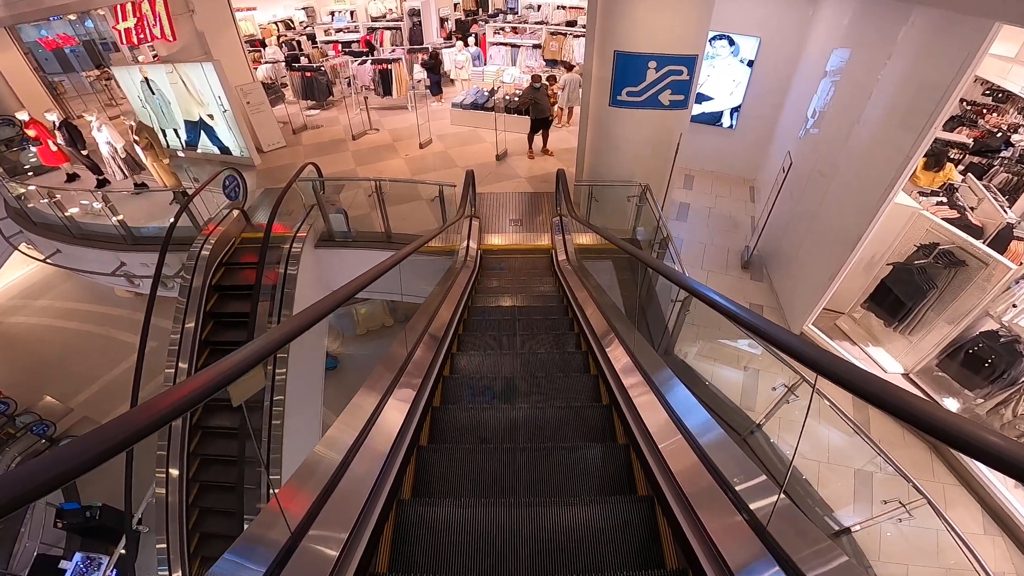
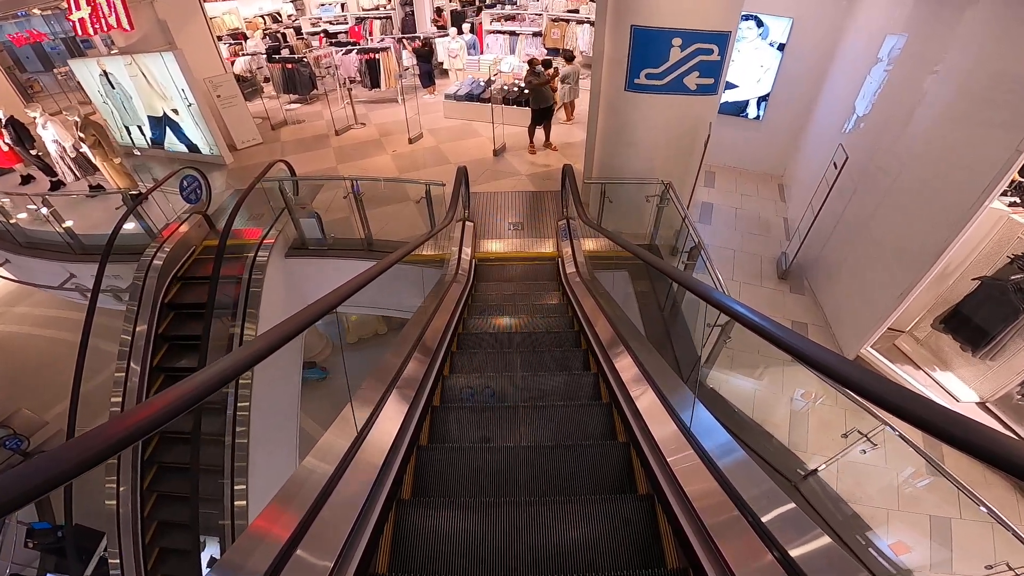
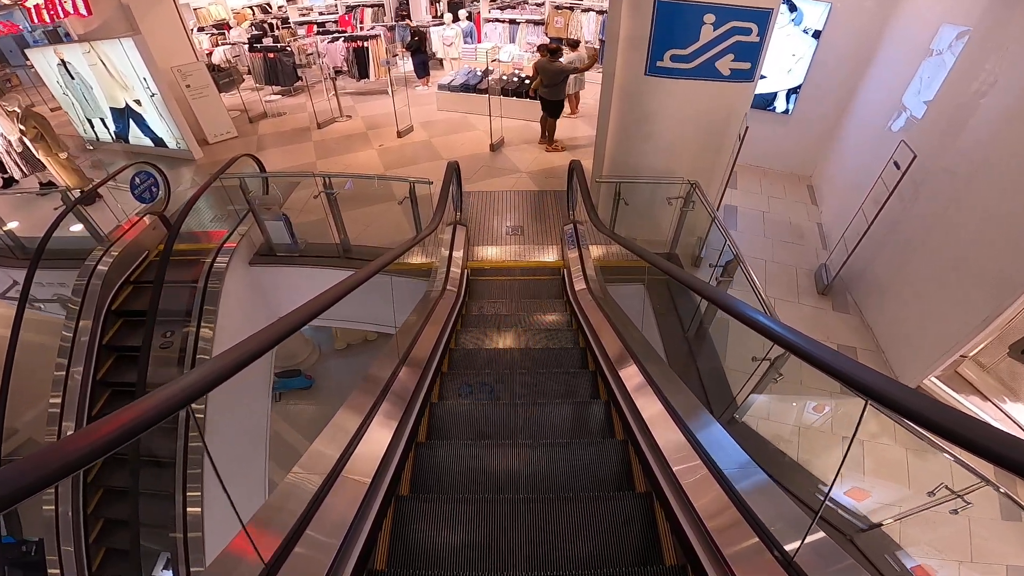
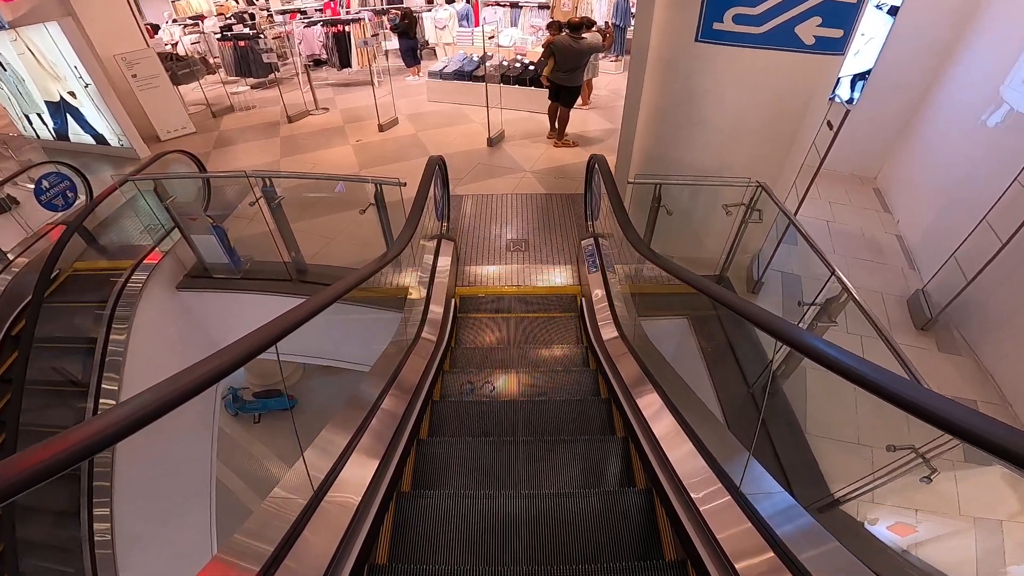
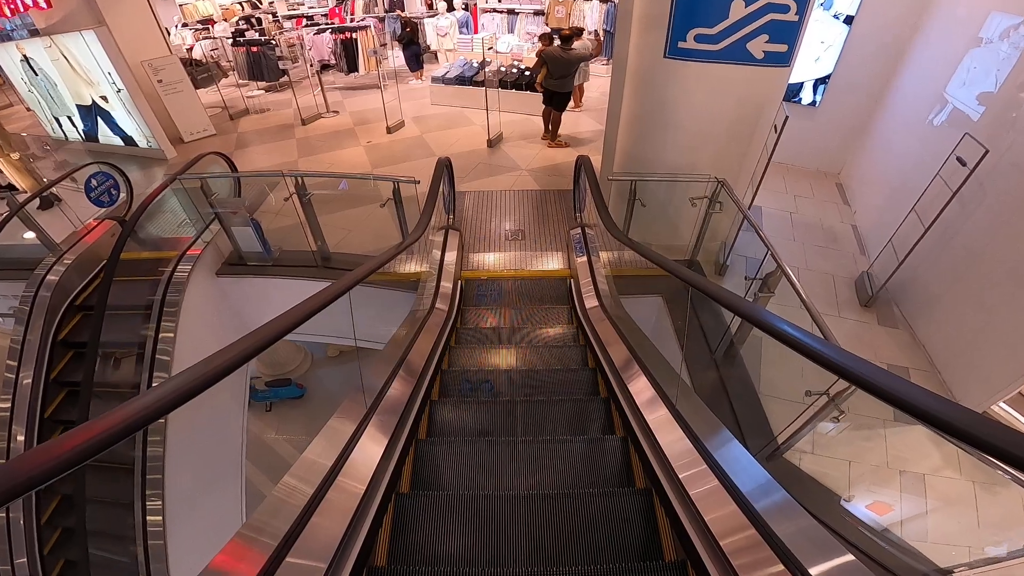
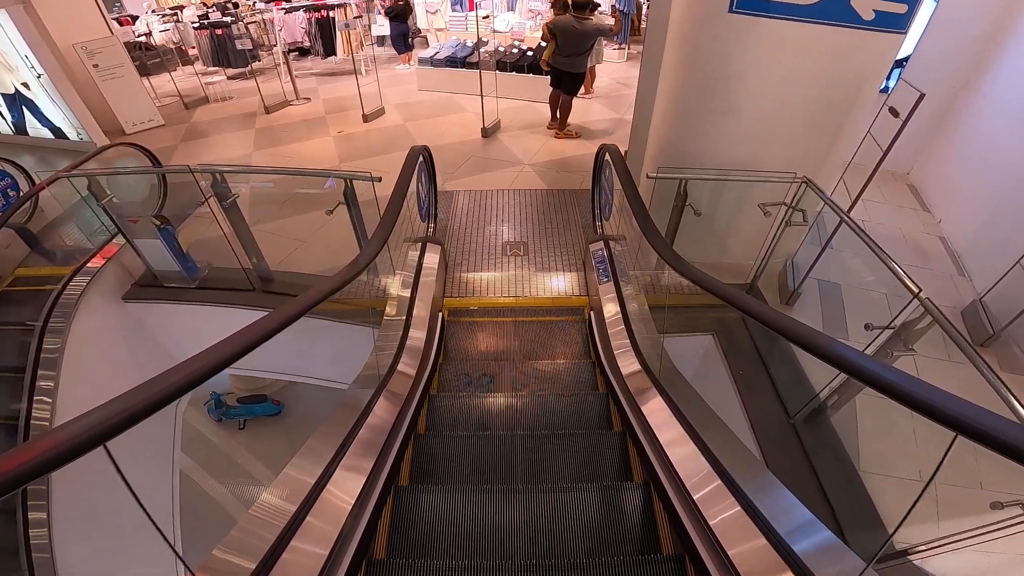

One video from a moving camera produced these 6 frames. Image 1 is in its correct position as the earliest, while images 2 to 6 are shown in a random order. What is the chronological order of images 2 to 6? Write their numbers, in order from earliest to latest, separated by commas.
2, 3, 5, 4, 6
